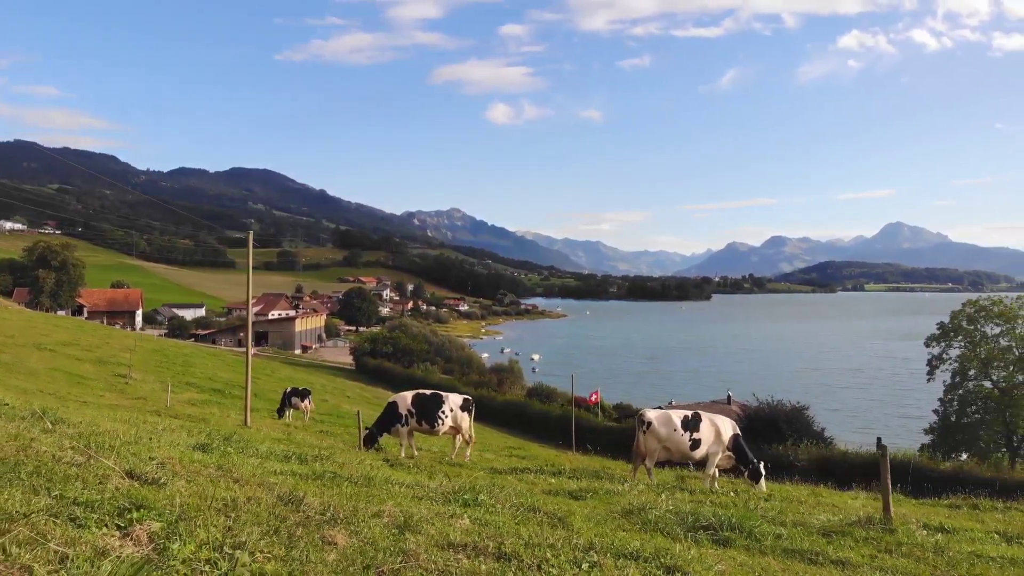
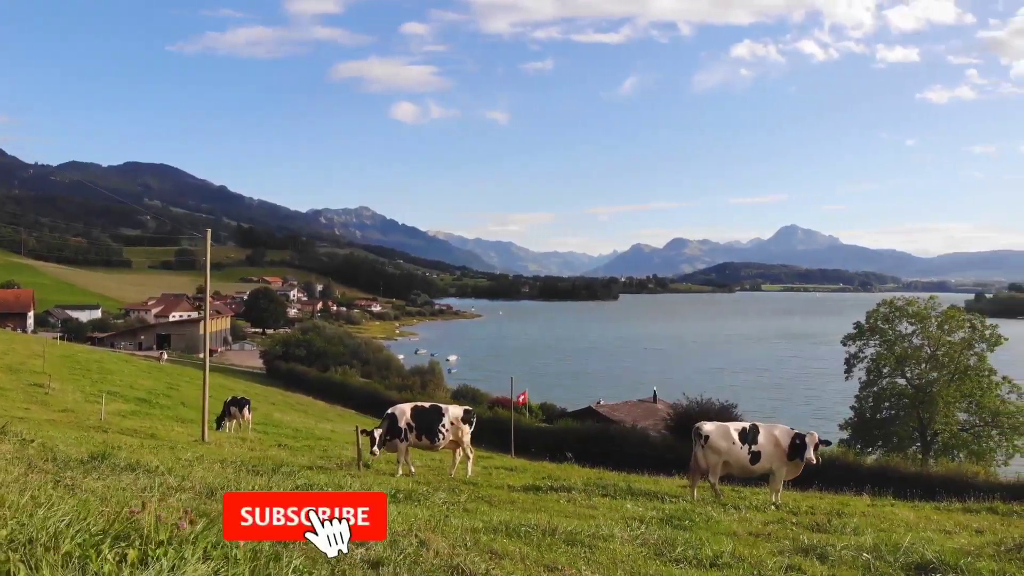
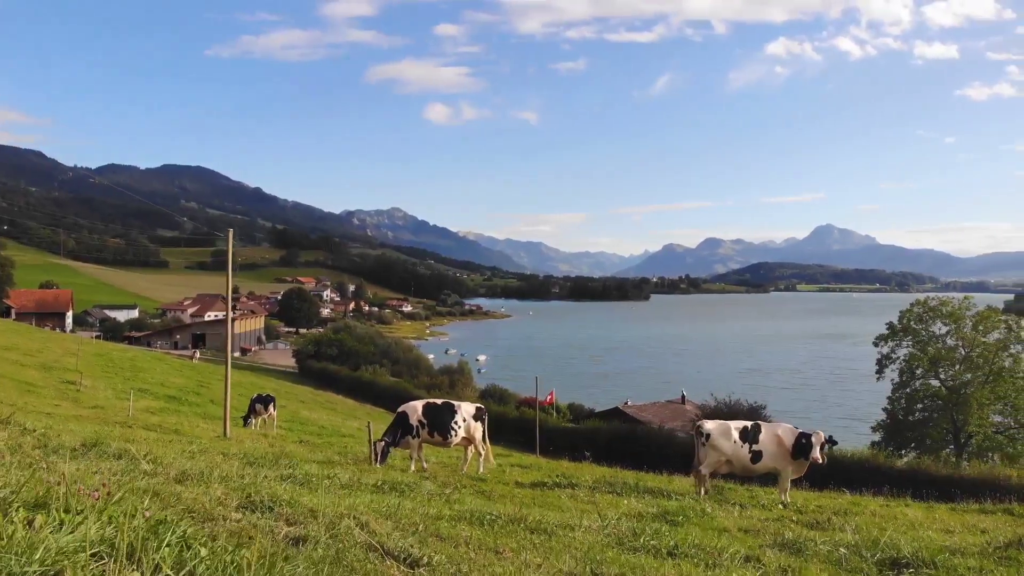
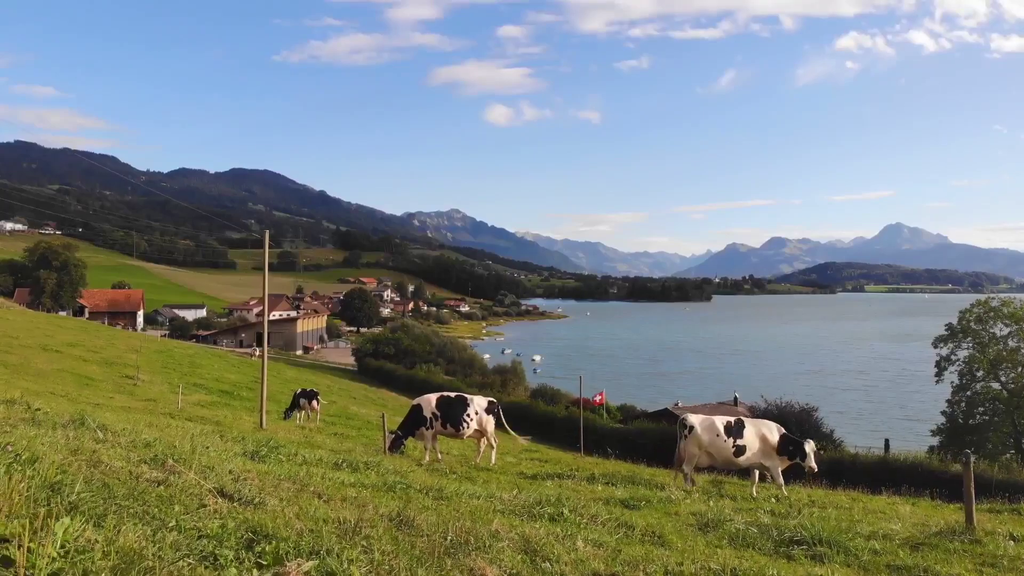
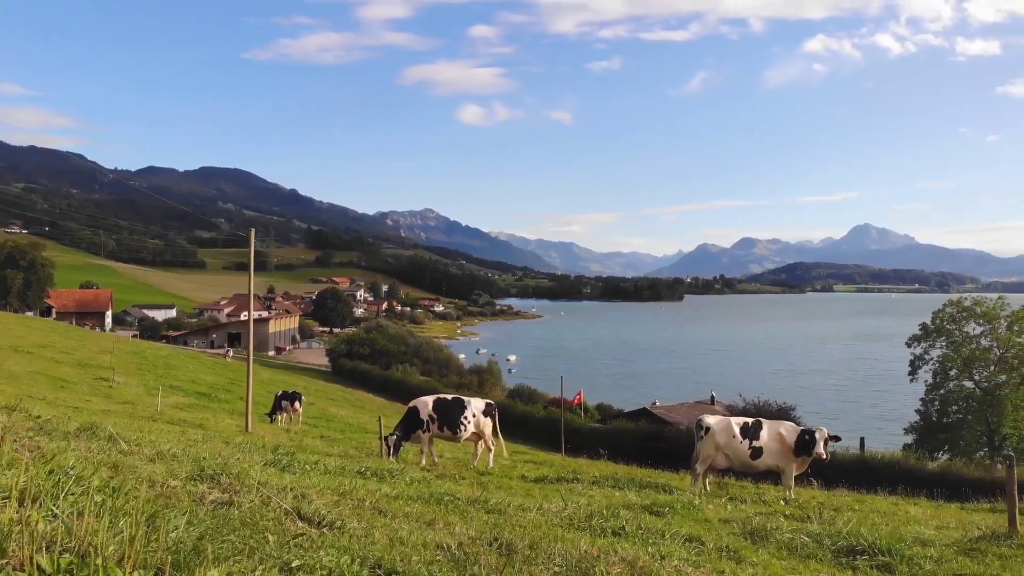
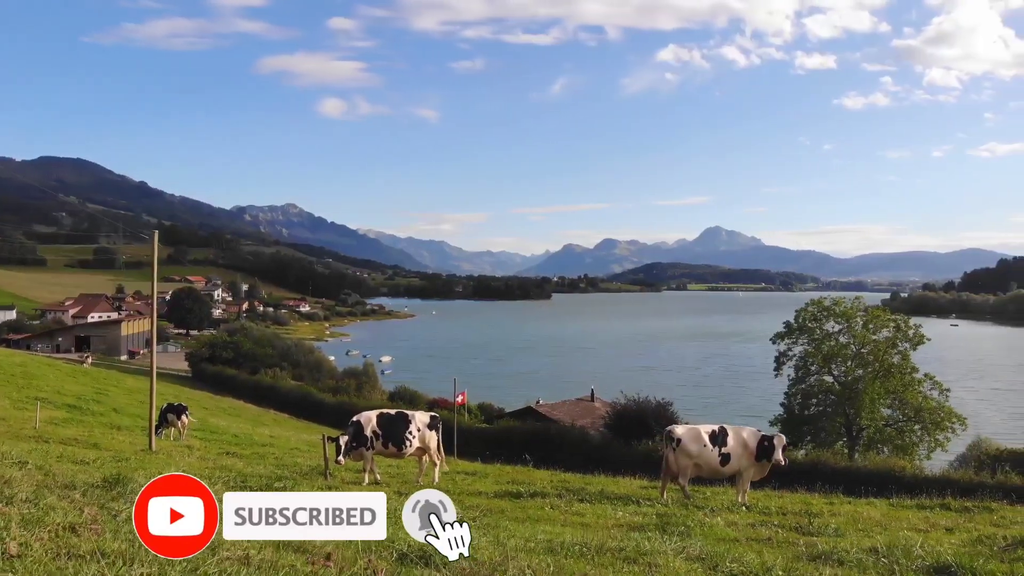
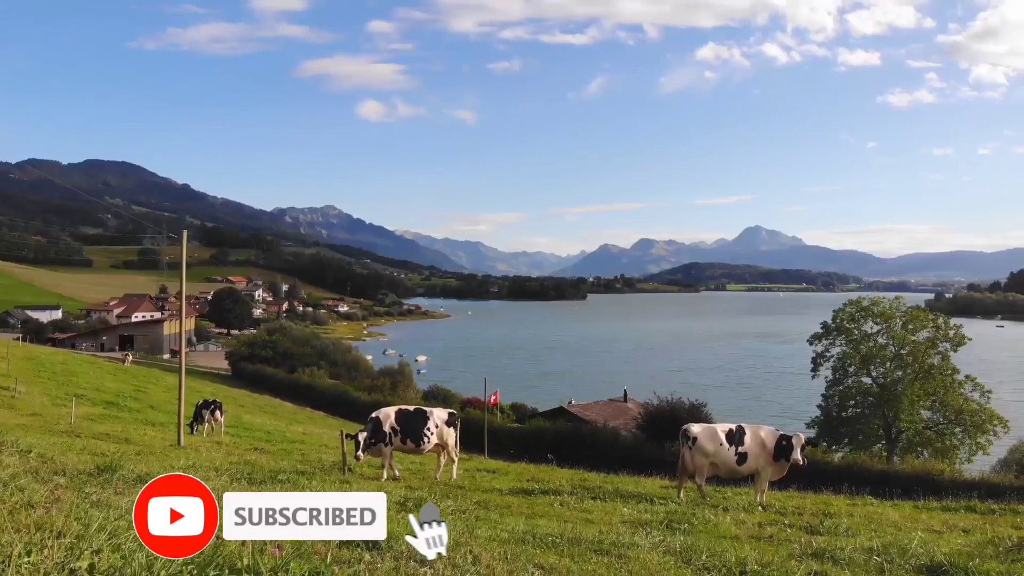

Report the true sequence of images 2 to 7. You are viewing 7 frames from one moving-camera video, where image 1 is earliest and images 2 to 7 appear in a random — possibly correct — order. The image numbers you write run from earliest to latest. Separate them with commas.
4, 5, 3, 2, 7, 6
